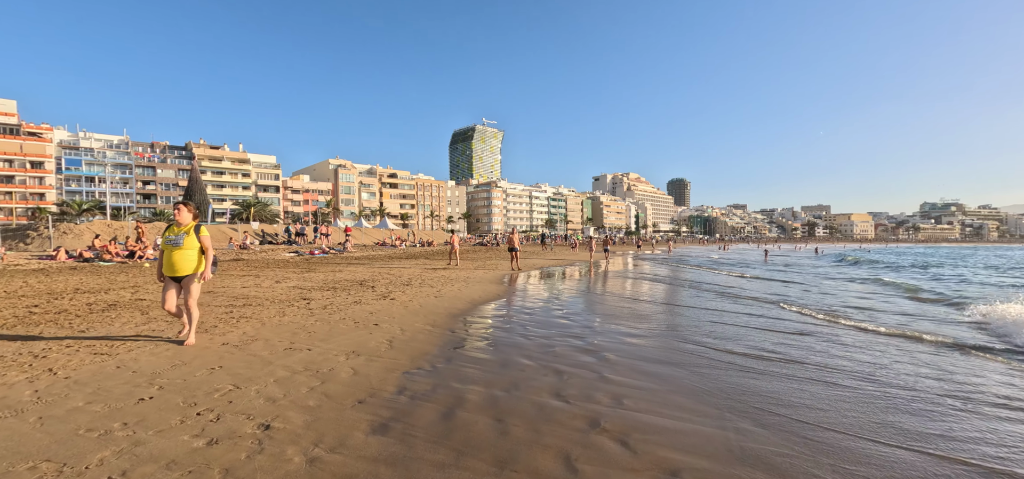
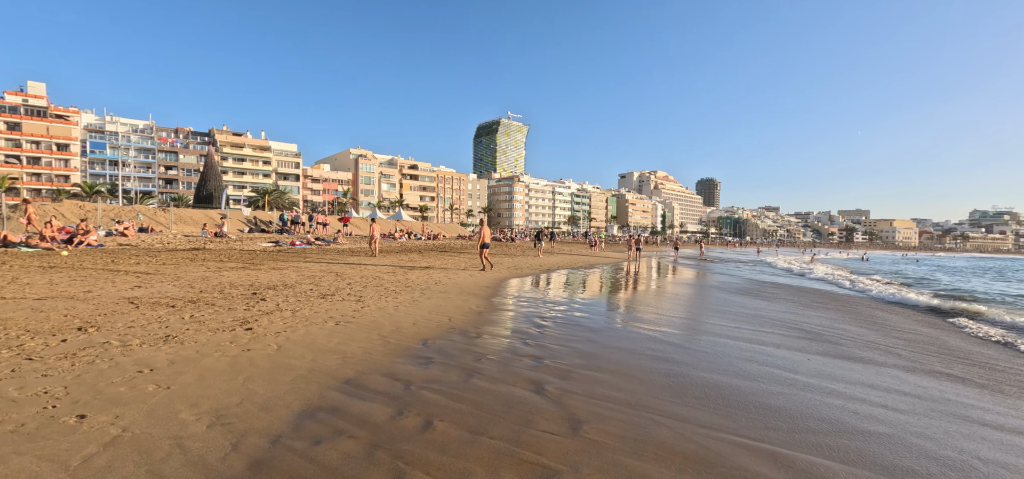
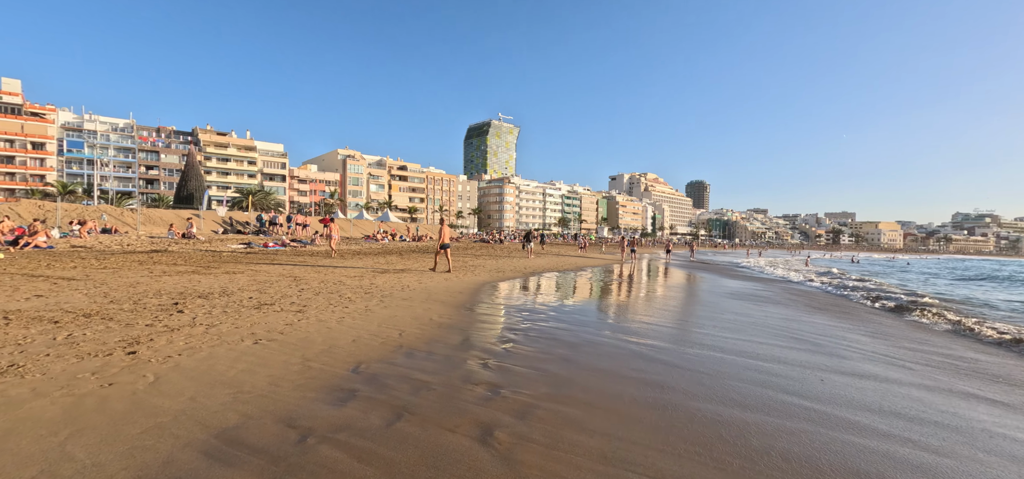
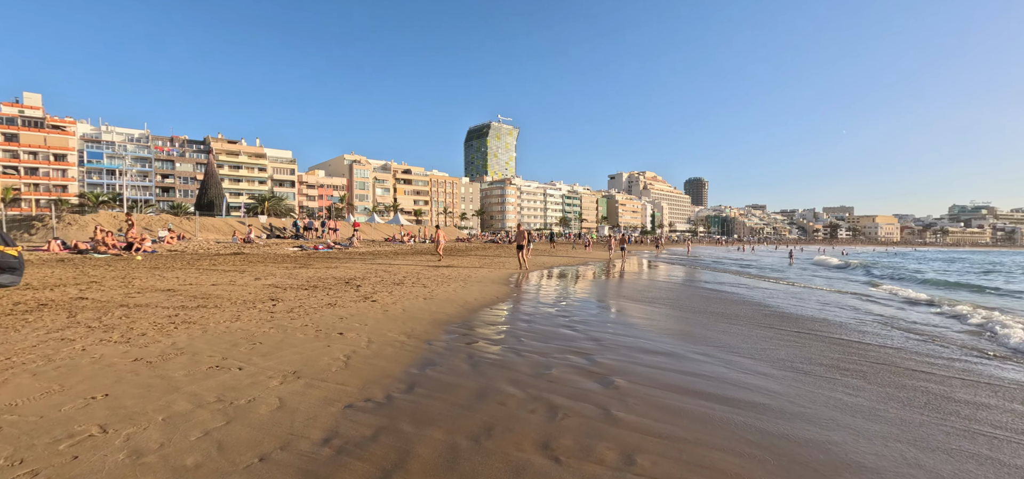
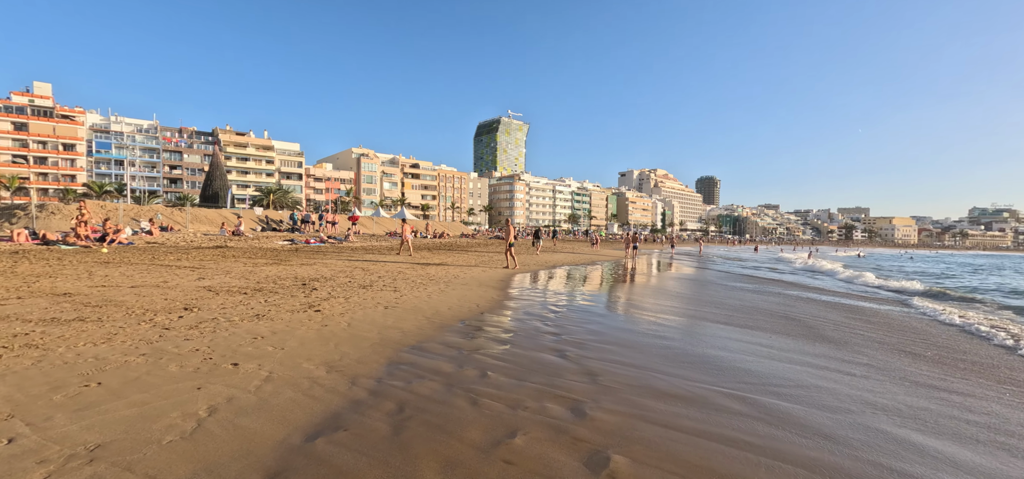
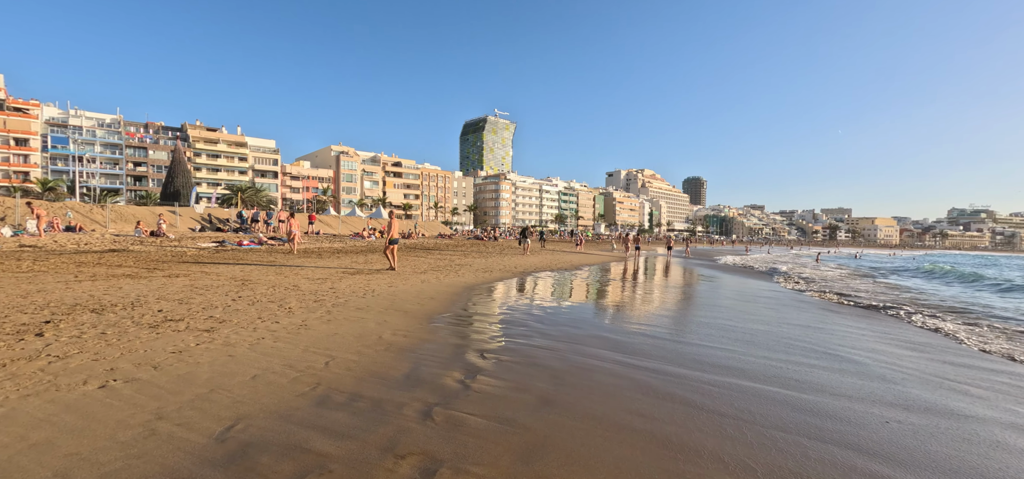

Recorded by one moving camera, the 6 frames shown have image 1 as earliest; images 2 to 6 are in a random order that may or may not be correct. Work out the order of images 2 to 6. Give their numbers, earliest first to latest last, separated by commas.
4, 5, 2, 3, 6
